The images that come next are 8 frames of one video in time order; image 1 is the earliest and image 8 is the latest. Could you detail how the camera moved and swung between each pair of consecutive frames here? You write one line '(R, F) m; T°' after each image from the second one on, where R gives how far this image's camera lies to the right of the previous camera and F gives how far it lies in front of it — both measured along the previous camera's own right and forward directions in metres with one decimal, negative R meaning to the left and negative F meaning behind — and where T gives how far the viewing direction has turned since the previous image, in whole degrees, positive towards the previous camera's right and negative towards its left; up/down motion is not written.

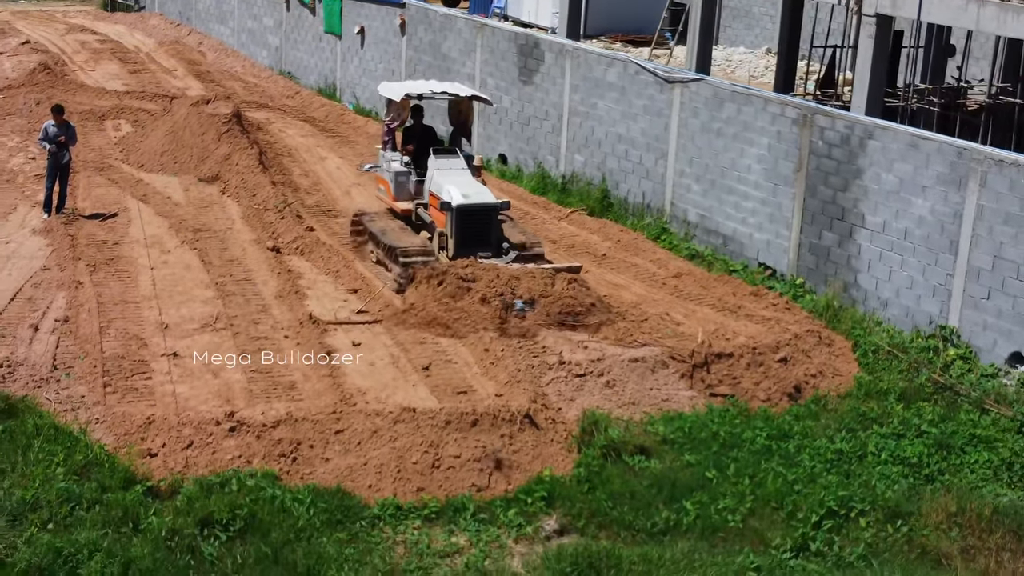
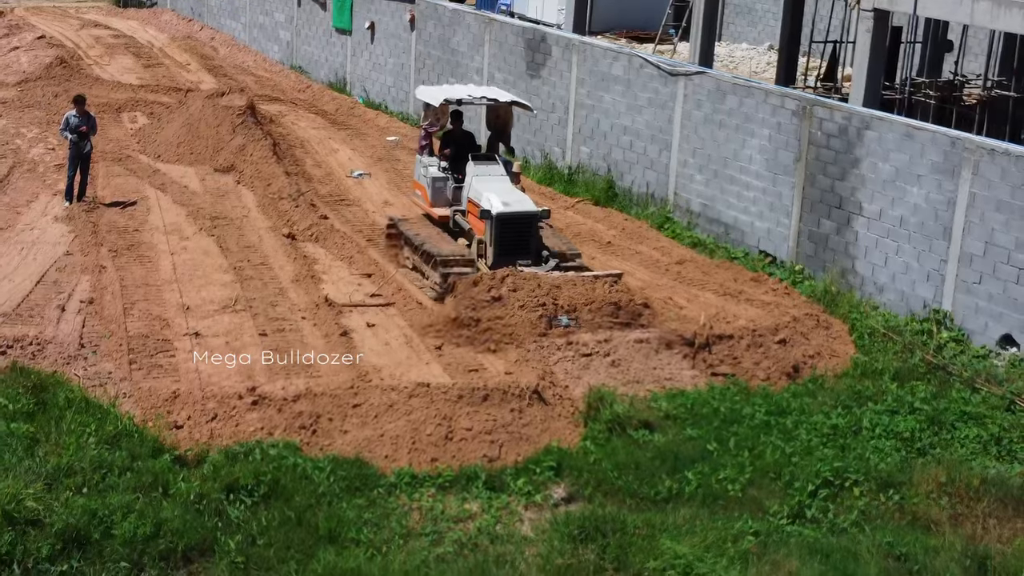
(-0.1, -0.5) m; 0°
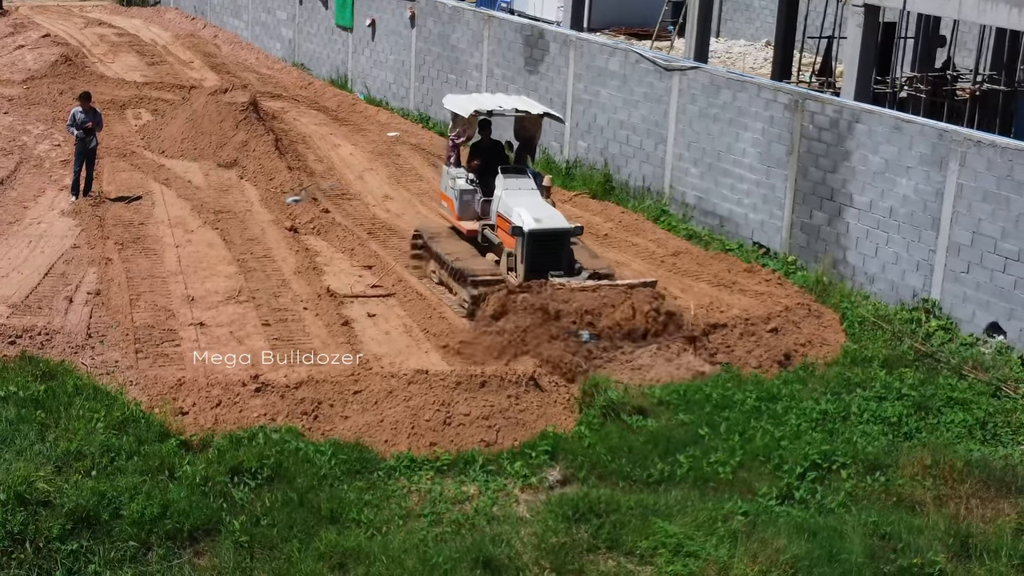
(+0.1, -0.3) m; 0°
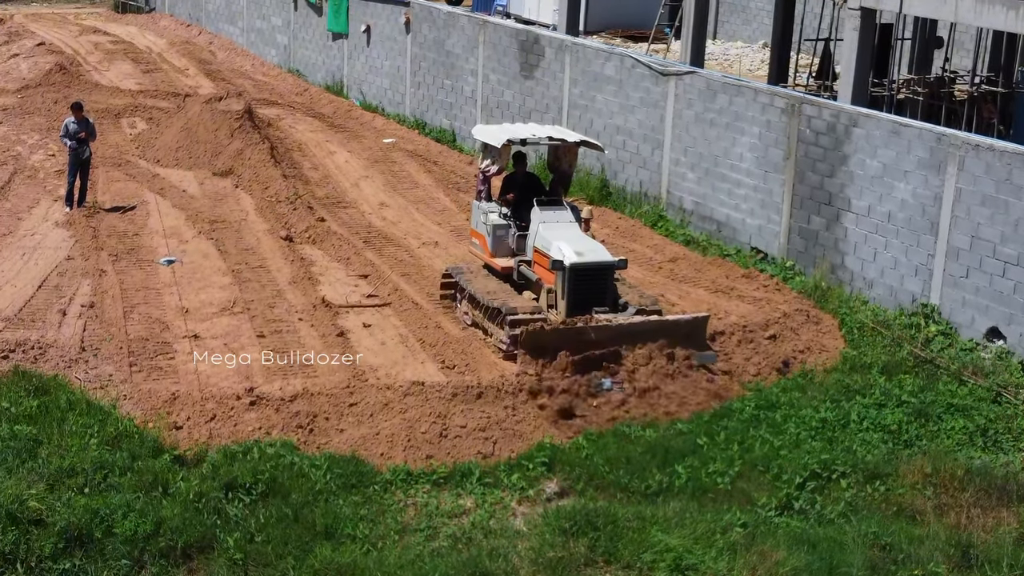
(0.0, +0.1) m; 0°
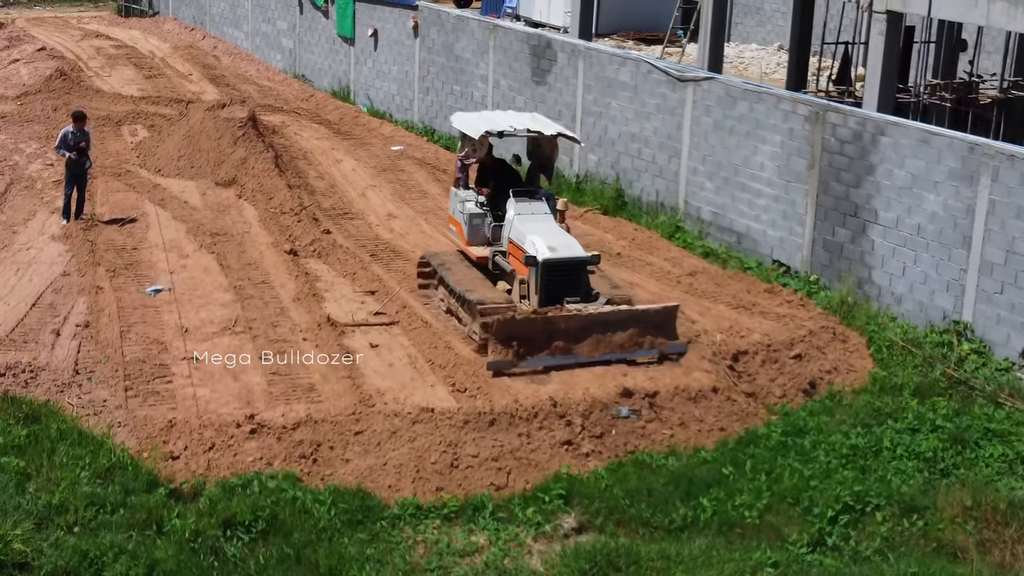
(-0.1, +0.6) m; 0°
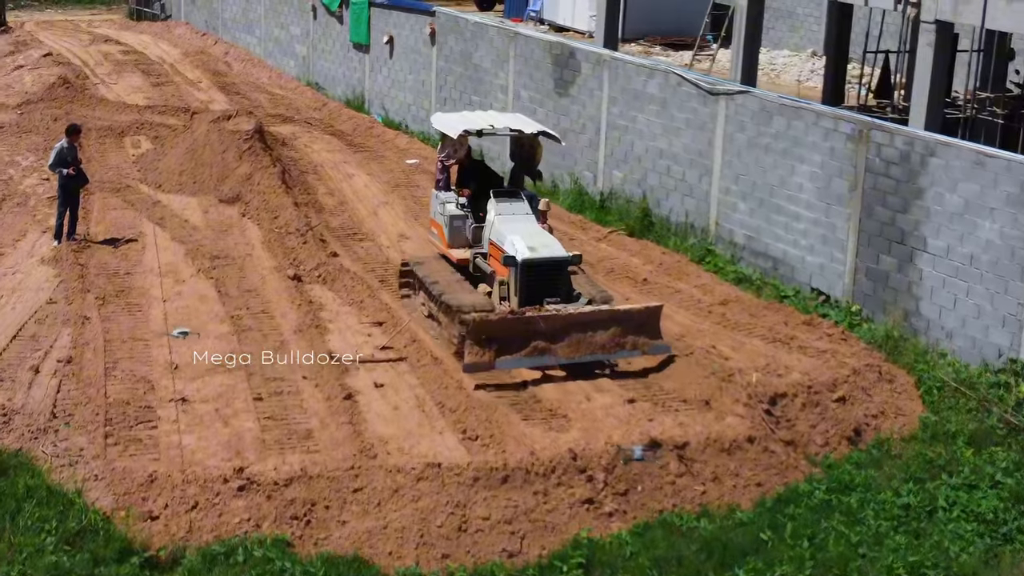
(+0.1, +1.0) m; -1°
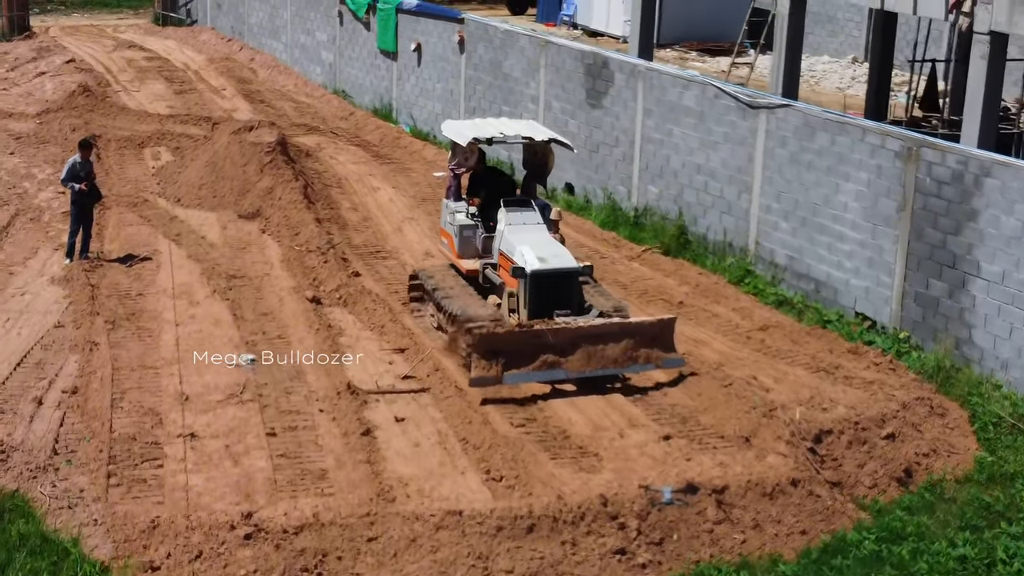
(0.0, +0.7) m; -2°
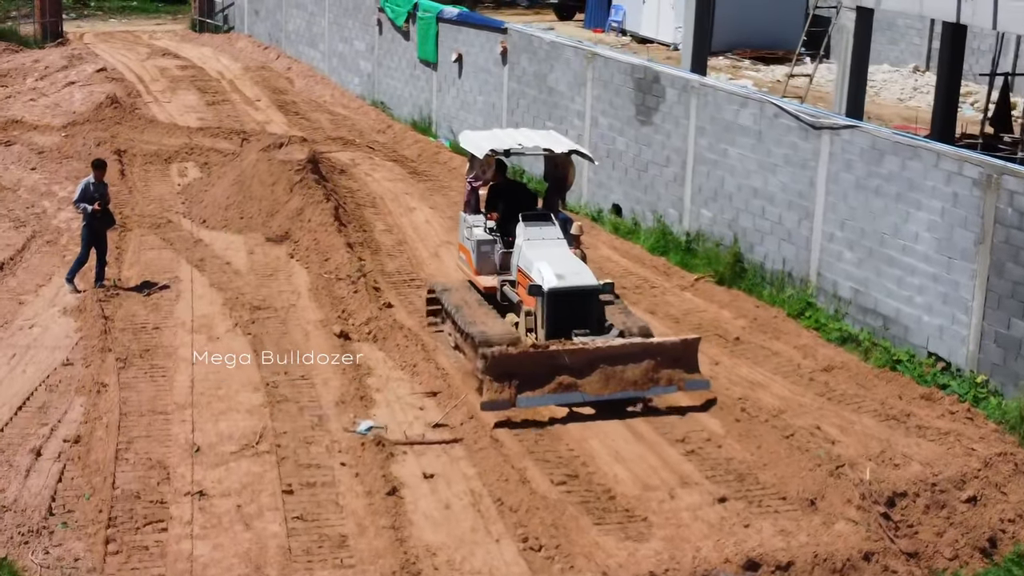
(0.0, +1.0) m; -2°
